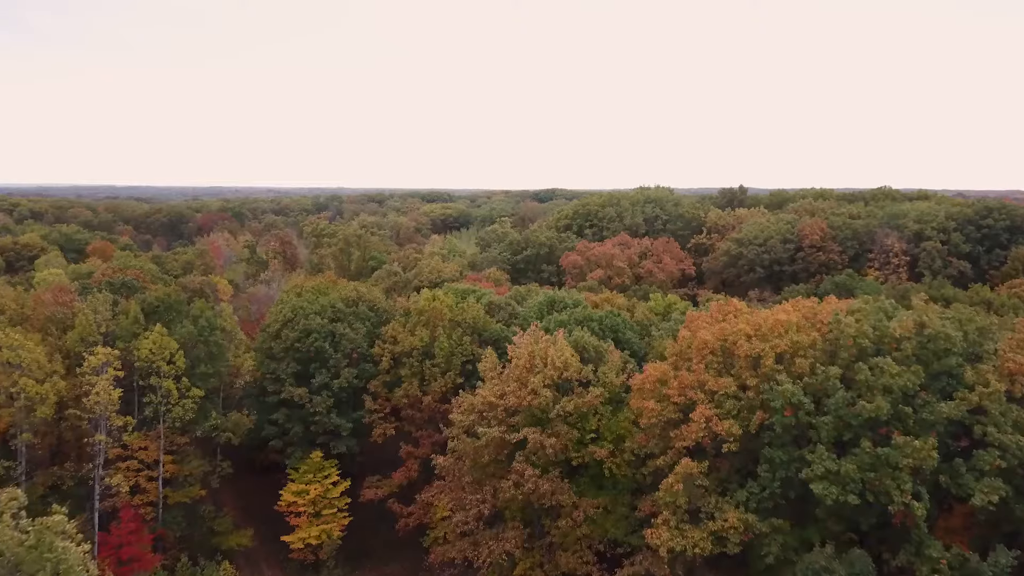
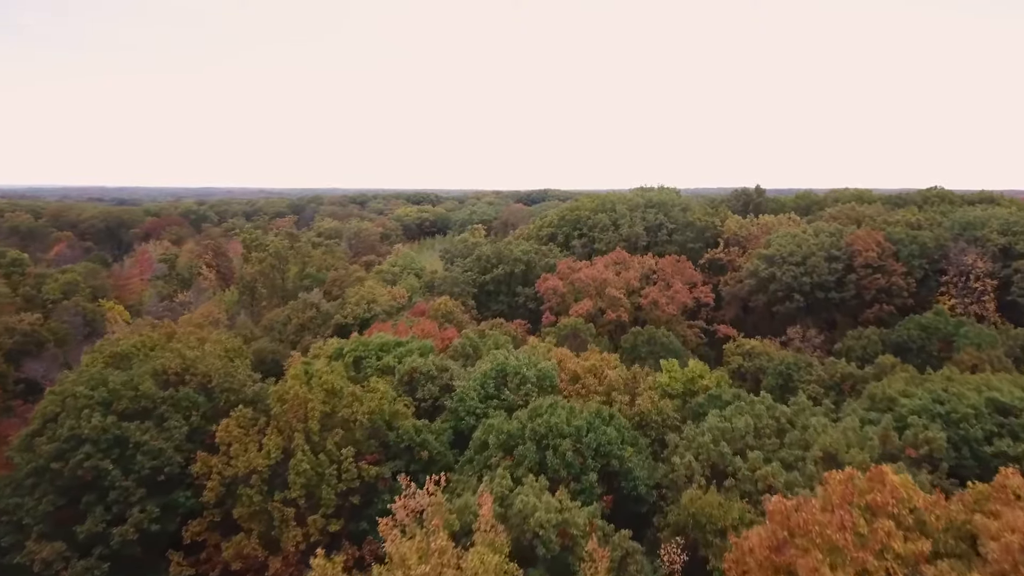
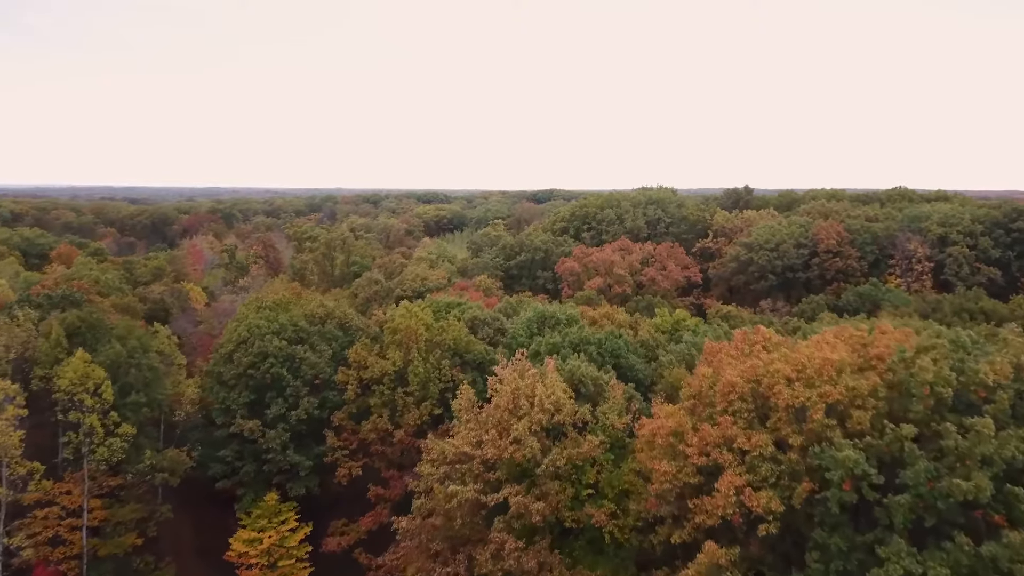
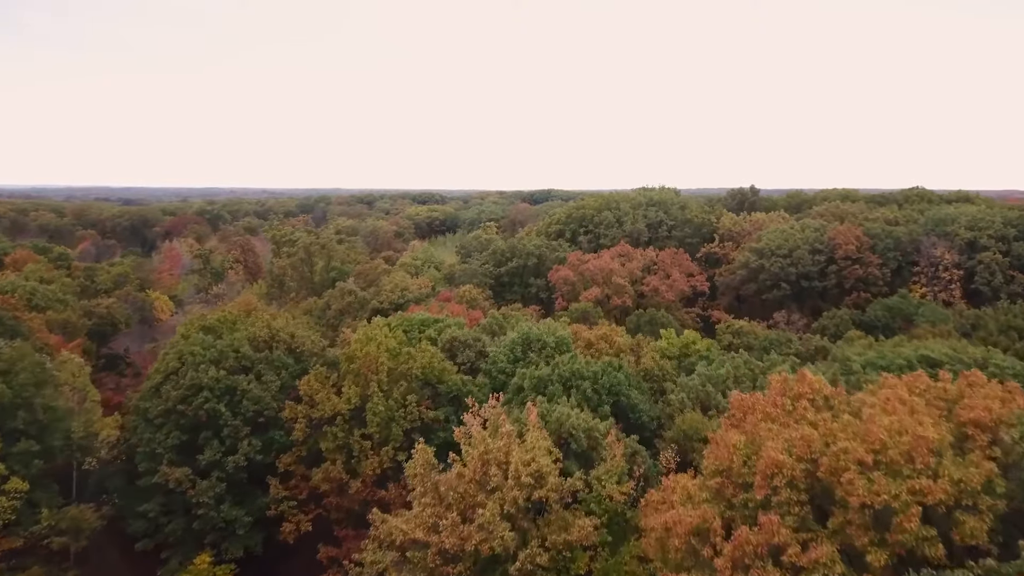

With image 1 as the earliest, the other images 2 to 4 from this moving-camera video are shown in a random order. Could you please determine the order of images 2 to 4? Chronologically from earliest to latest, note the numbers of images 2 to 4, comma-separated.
3, 4, 2
